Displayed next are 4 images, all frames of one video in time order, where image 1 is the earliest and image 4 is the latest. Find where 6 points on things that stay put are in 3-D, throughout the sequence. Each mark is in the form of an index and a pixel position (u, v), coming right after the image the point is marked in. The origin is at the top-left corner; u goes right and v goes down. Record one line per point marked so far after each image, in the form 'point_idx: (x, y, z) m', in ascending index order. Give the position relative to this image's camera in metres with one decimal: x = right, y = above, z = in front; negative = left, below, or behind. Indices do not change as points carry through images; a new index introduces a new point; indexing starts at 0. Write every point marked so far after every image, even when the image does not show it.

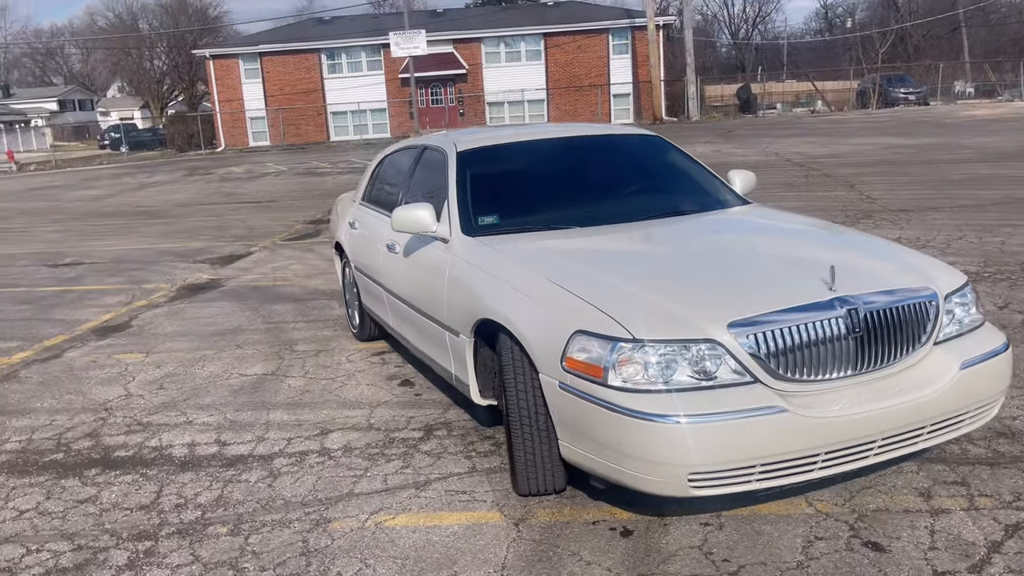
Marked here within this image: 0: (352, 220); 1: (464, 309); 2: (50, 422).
0: (-1.2, +0.5, +6.5) m
1: (-0.2, -0.1, +4.2) m
2: (-3.0, -0.9, +5.4) m
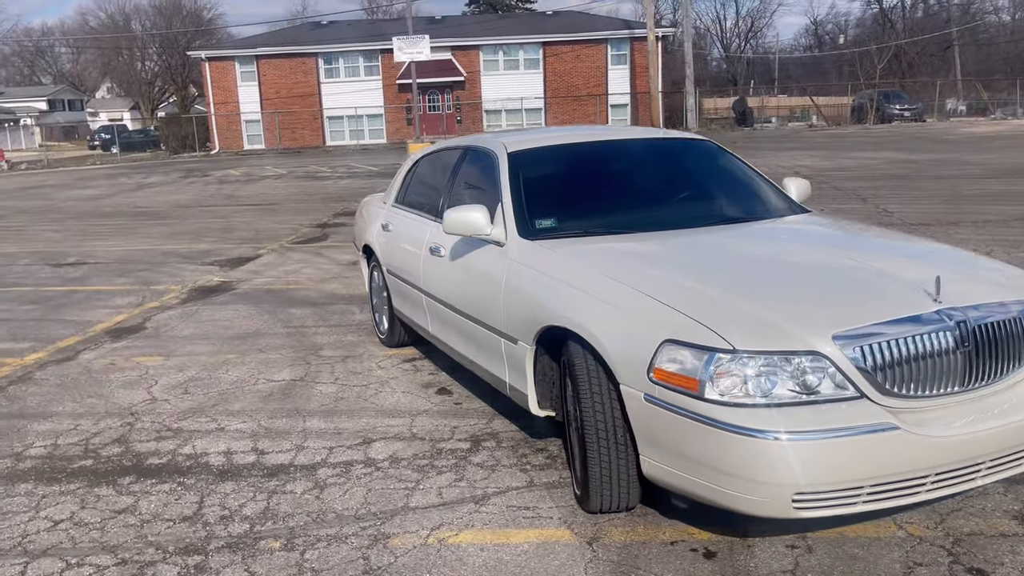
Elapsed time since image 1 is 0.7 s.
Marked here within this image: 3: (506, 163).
0: (-1.0, +0.5, +6.3) m
1: (+0.1, -0.1, +4.0) m
2: (-2.7, -0.9, +5.1) m
3: (0.0, +0.7, +4.8) m
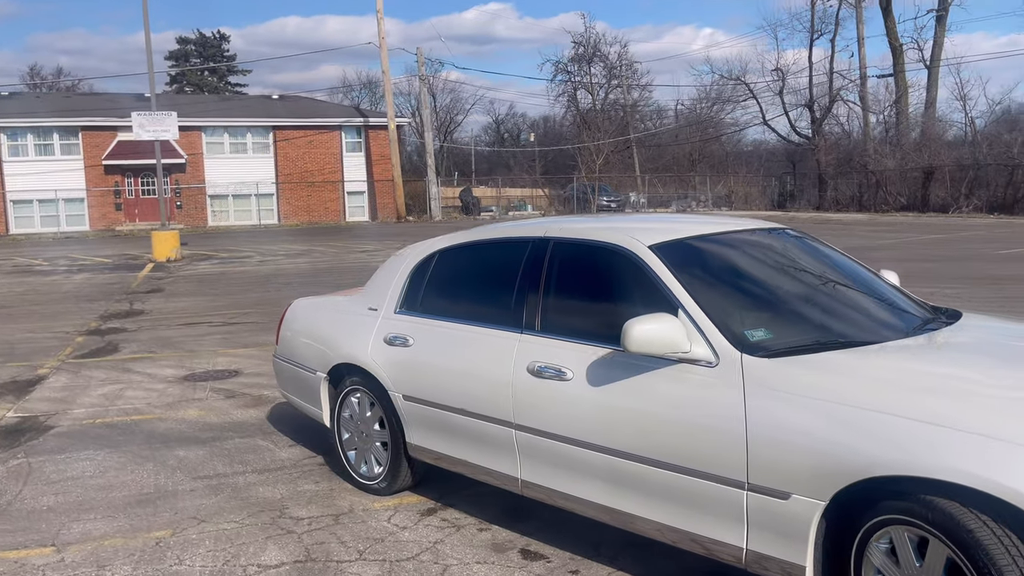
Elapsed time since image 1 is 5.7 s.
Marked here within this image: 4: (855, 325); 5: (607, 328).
0: (-0.7, -0.3, +4.9) m
1: (+1.1, -0.6, +3.1) m
2: (-1.8, -1.5, +3.1) m
3: (+0.7, +0.1, +3.8) m
4: (+1.6, -0.2, +3.8) m
5: (+0.5, -0.2, +3.8) m
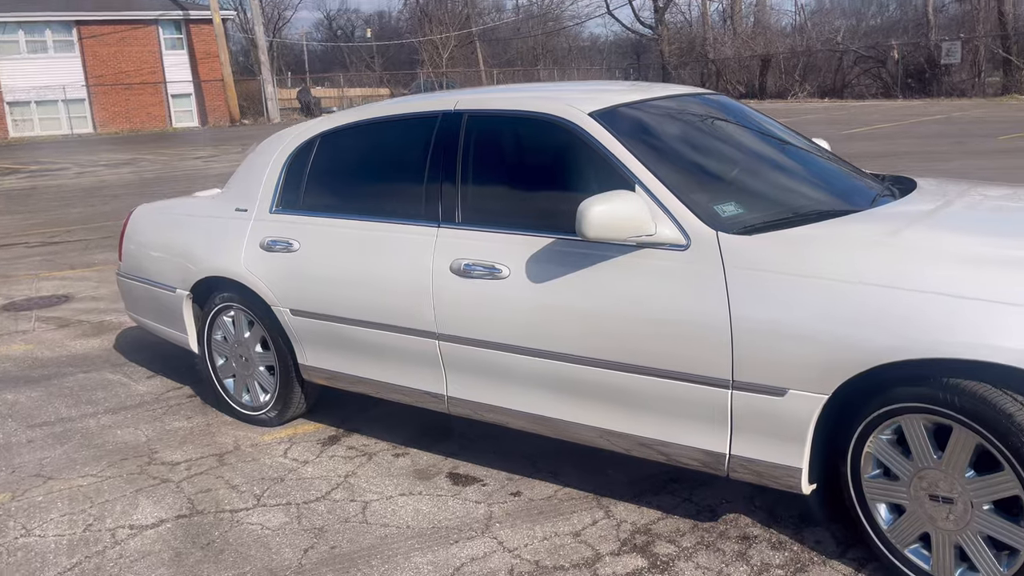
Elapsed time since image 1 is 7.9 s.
0: (-1.2, +0.2, +4.1) m
1: (+0.9, -0.2, +2.6) m
2: (-1.9, -1.3, +2.3) m
3: (+0.4, +0.6, +3.2) m
4: (+1.3, +0.4, +3.4) m
5: (+0.1, +0.3, +3.2) m
